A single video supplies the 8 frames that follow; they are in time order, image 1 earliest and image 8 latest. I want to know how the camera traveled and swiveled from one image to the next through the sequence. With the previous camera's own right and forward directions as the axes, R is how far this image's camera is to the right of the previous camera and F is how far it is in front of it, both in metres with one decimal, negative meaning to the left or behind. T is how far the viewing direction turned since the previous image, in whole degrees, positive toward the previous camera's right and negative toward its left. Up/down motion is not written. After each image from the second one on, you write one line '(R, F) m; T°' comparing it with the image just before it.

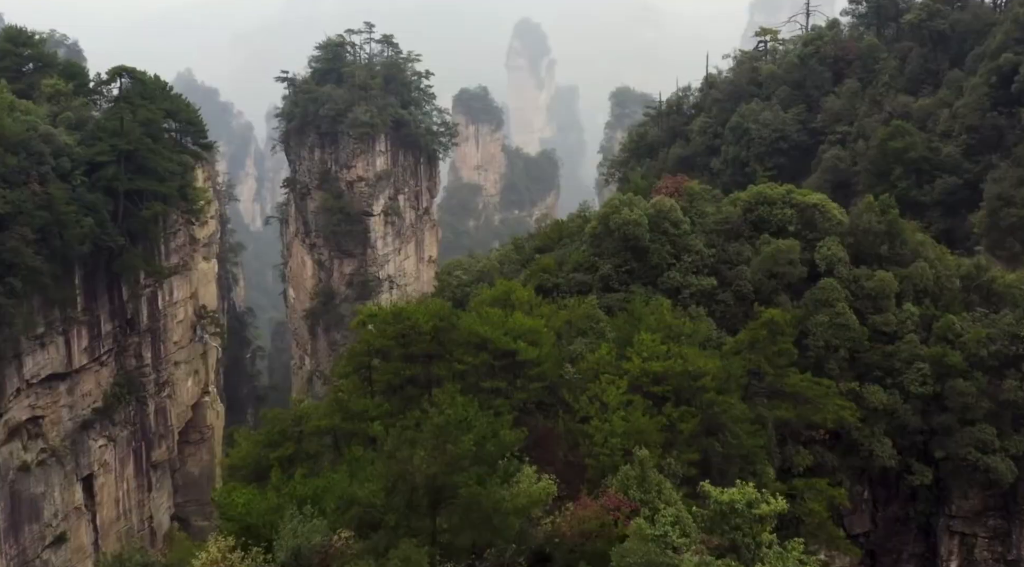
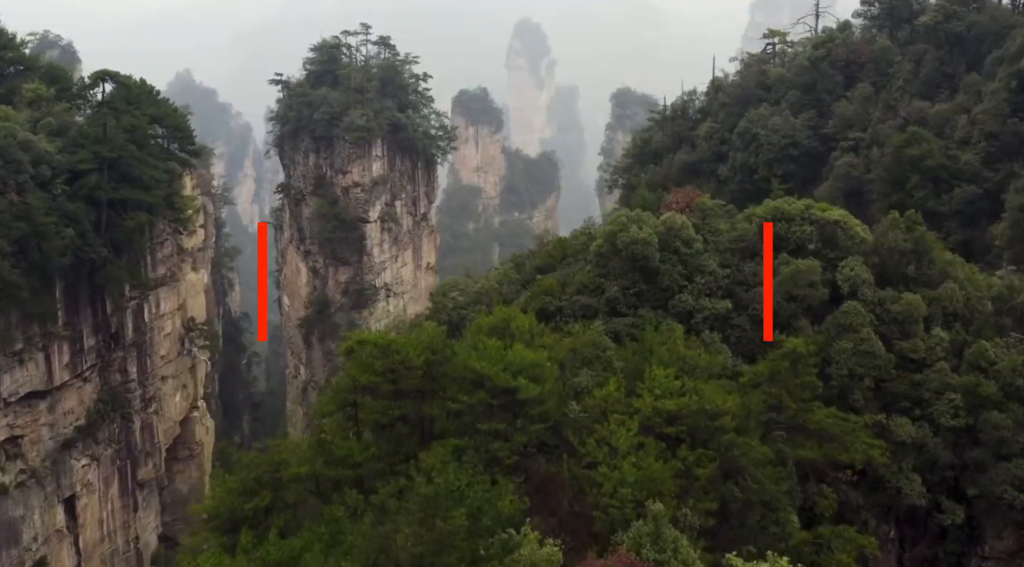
(0.0, +0.8) m; 0°
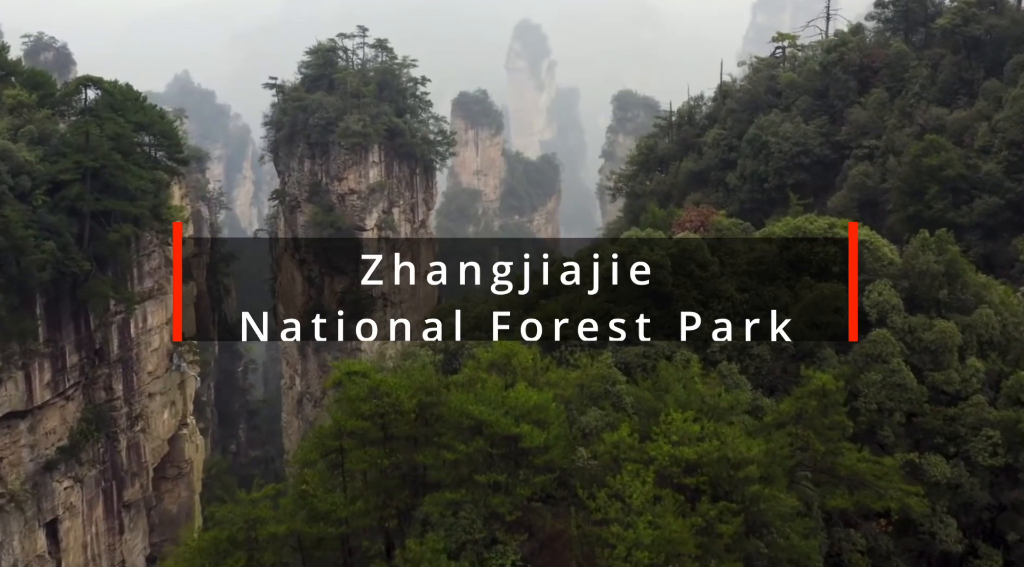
(0.0, +0.7) m; 0°
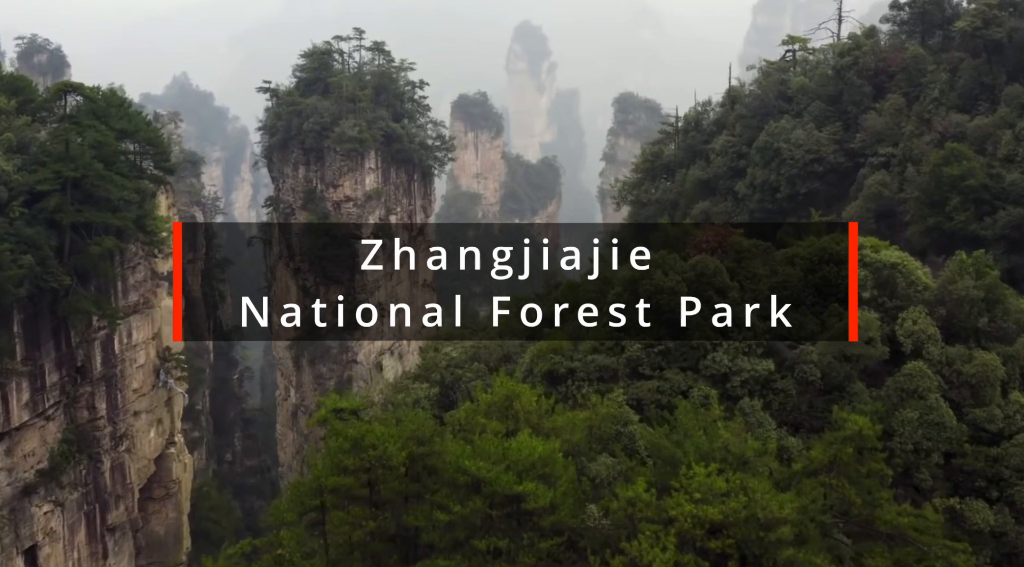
(0.0, +0.8) m; 0°
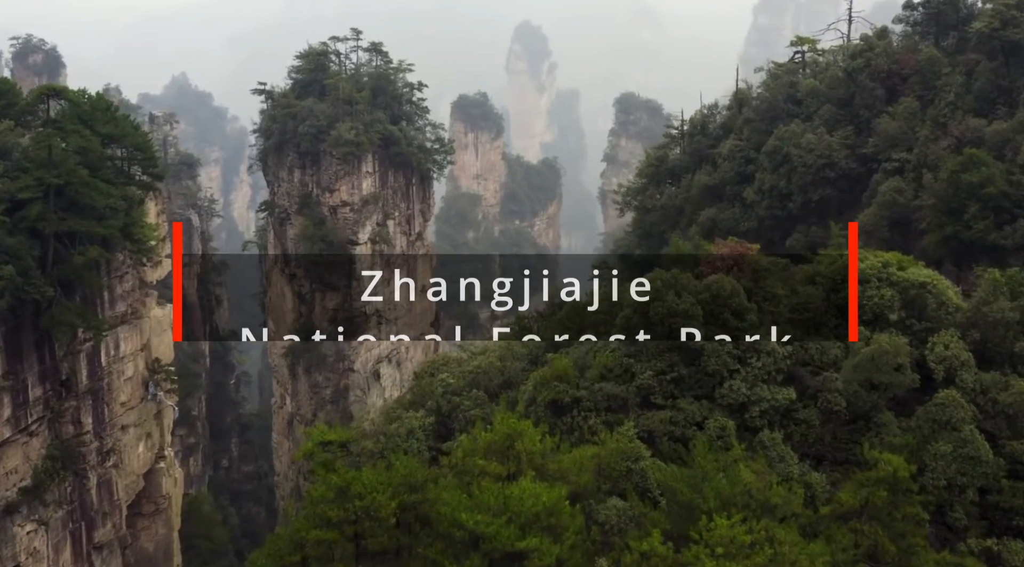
(0.0, +0.6) m; 0°
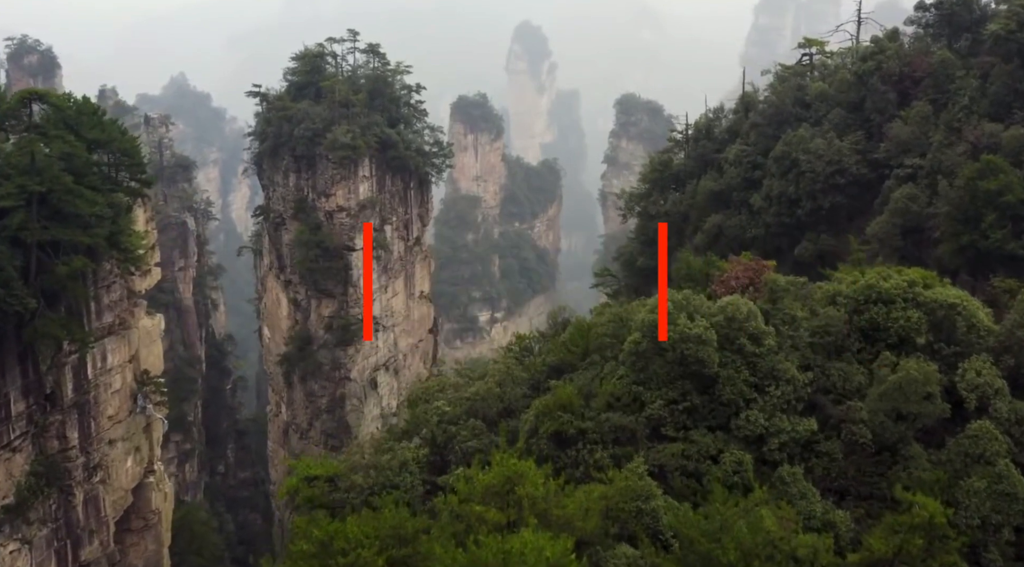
(0.0, +0.6) m; 0°
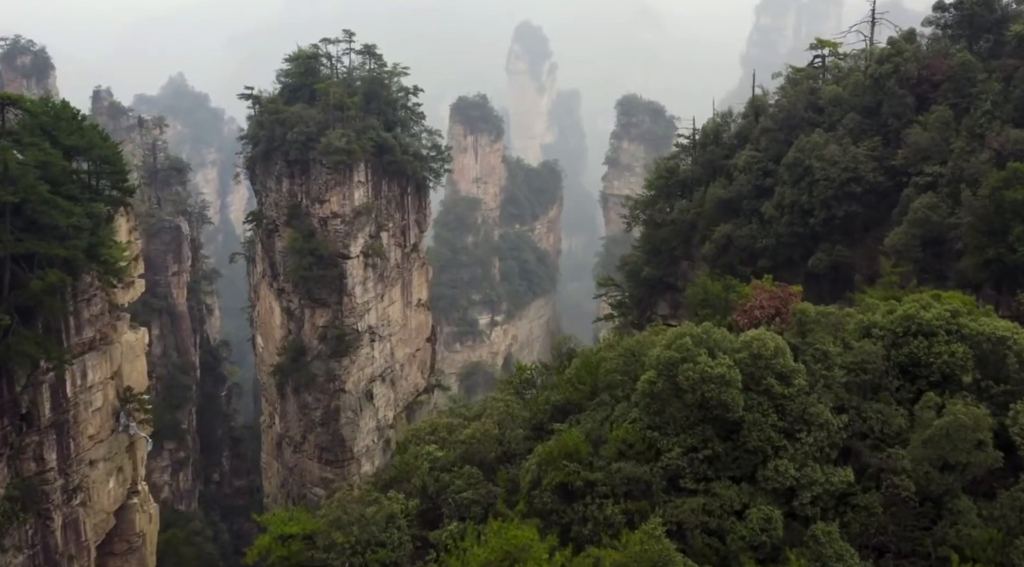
(0.0, +0.8) m; 0°
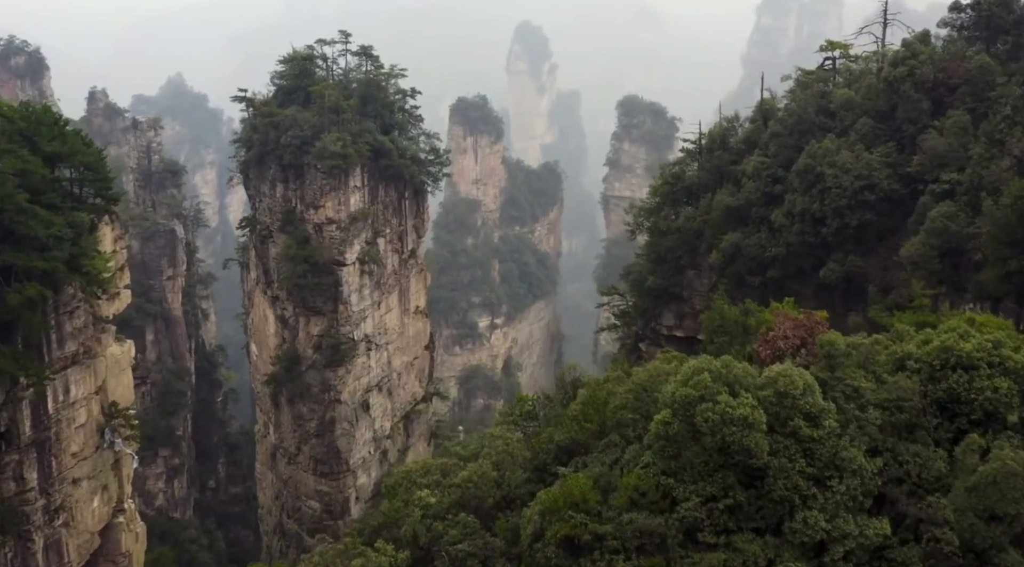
(0.0, +0.6) m; 0°
